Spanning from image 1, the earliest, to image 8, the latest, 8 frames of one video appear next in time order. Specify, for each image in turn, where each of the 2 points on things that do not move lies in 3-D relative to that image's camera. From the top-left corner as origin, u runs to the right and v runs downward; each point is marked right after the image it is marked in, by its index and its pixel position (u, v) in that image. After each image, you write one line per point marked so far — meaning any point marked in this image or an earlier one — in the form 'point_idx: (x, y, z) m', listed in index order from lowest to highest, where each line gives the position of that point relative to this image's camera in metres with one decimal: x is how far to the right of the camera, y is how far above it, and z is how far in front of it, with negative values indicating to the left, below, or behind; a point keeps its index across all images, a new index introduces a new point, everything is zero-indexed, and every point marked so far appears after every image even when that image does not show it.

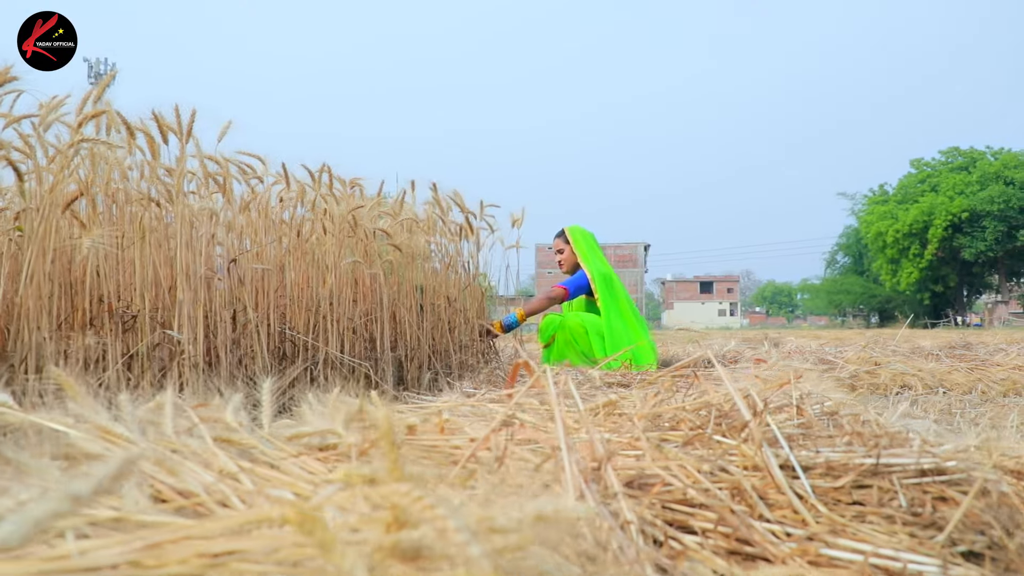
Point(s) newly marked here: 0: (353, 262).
0: (-0.7, +0.1, +3.5) m
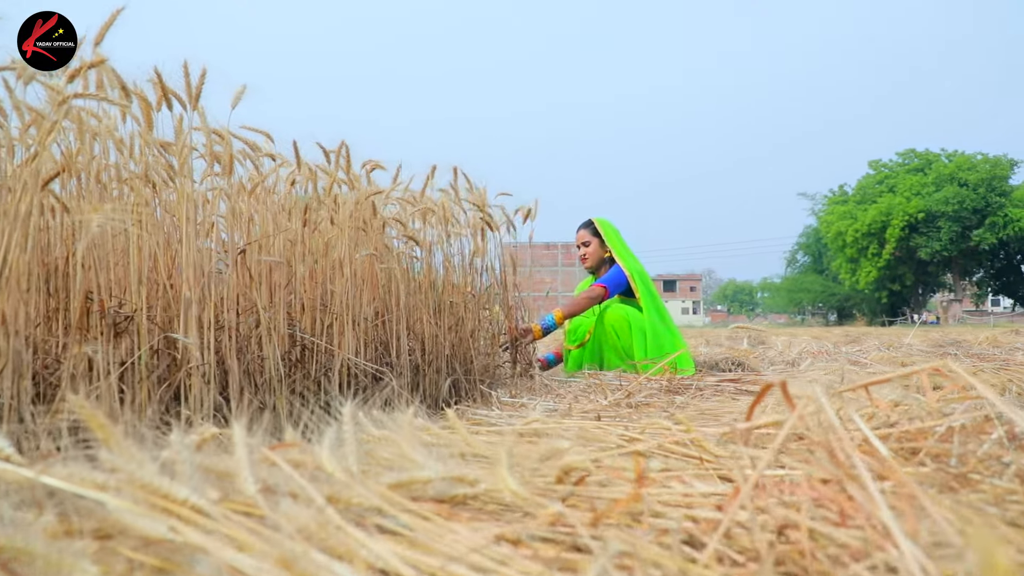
0: (-0.6, +0.1, +3.1) m
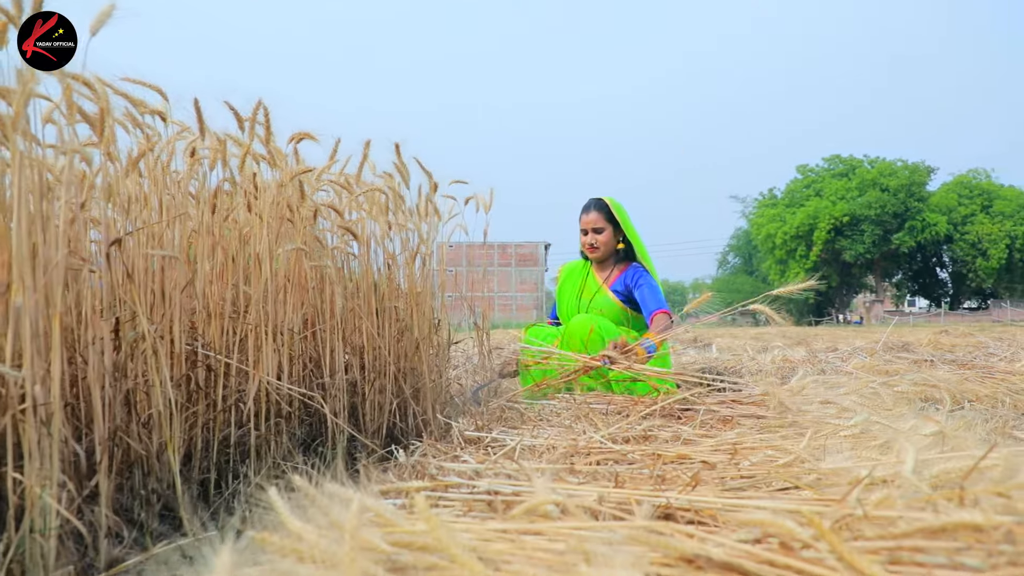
0: (-0.7, +0.1, +2.5) m
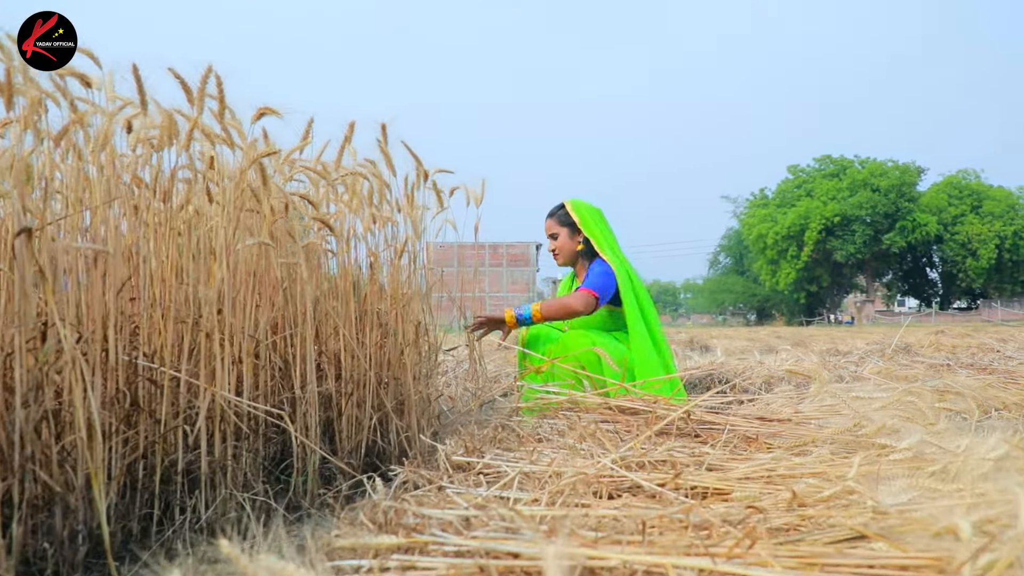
0: (-0.7, +0.1, +2.2) m
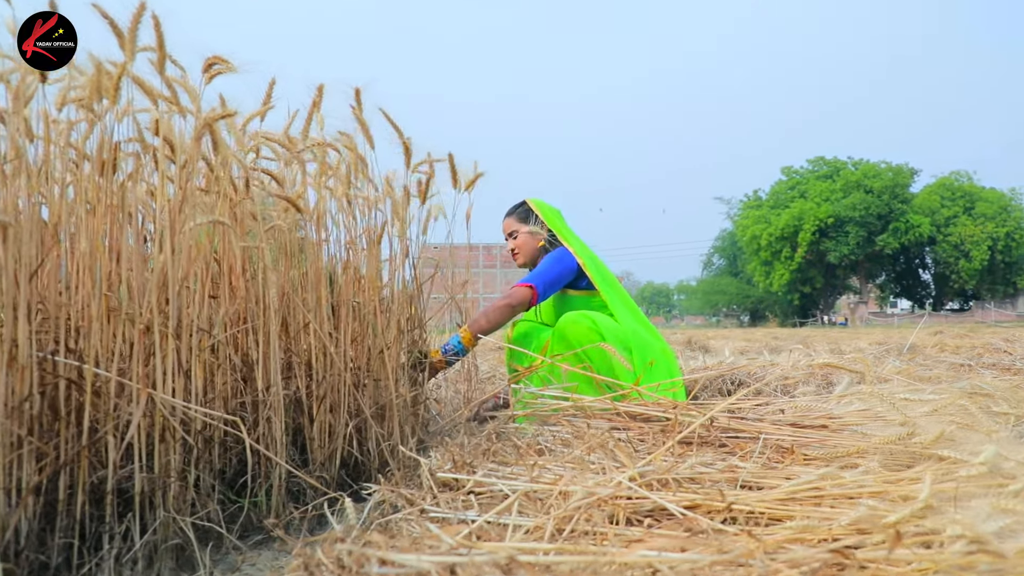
0: (-0.7, +0.2, +1.8) m
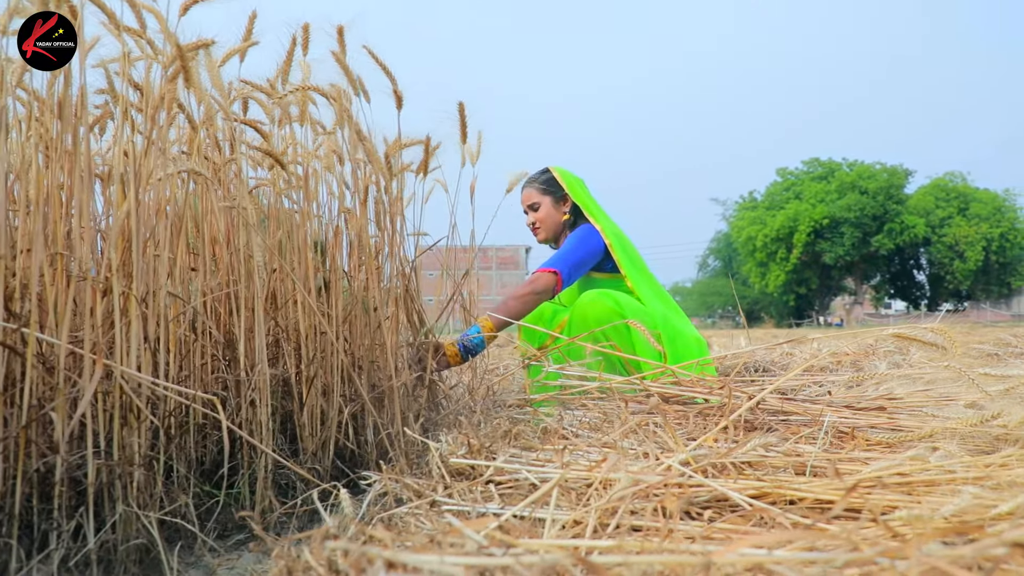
0: (-0.7, +0.2, +1.6) m
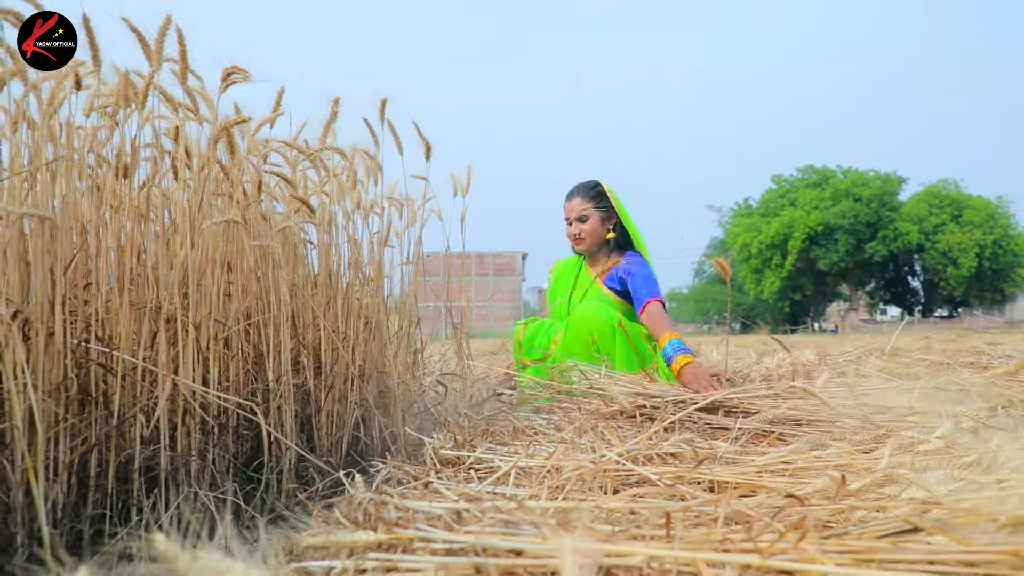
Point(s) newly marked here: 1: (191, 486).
0: (-0.8, +0.2, +2.0) m
1: (-0.8, -0.5, +1.8) m
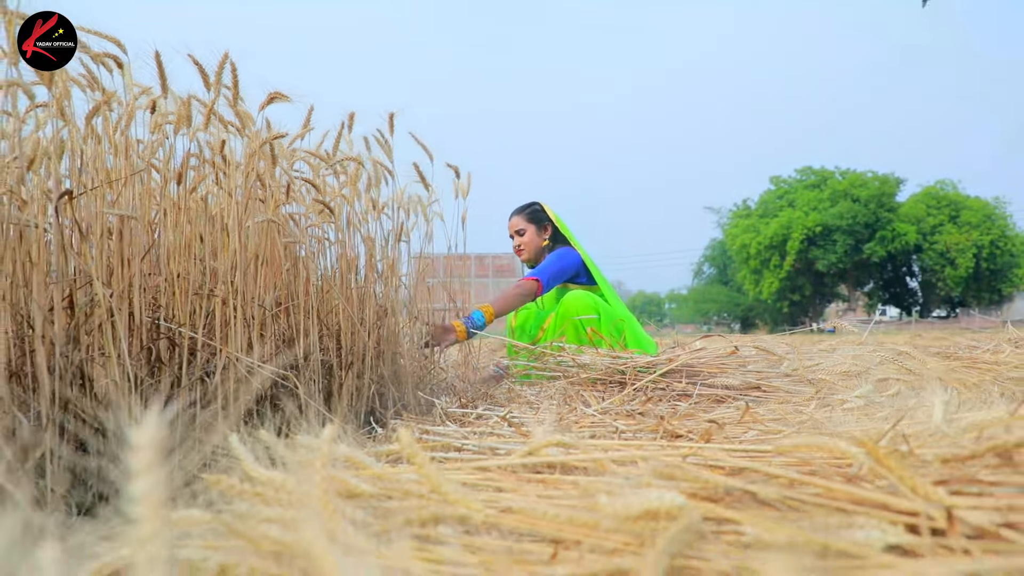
0: (-0.8, +0.2, +2.3) m
1: (-0.8, -0.4, +2.1) m
